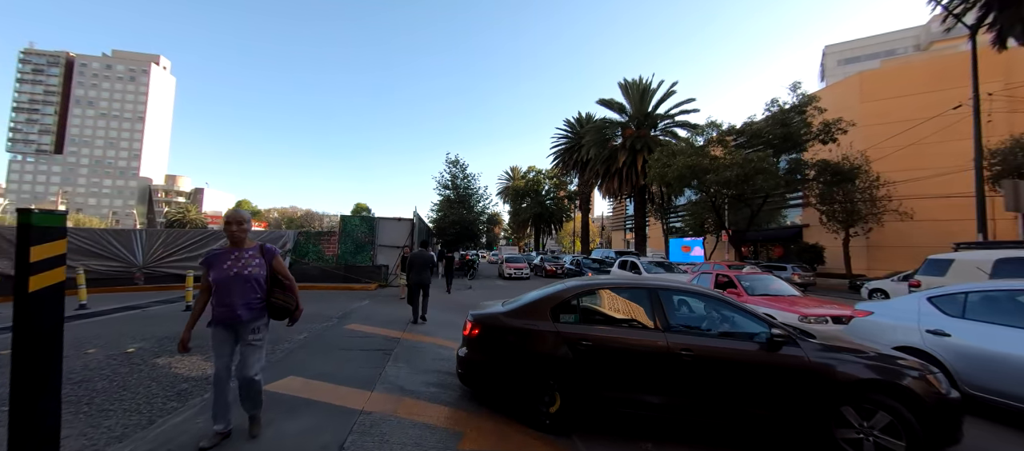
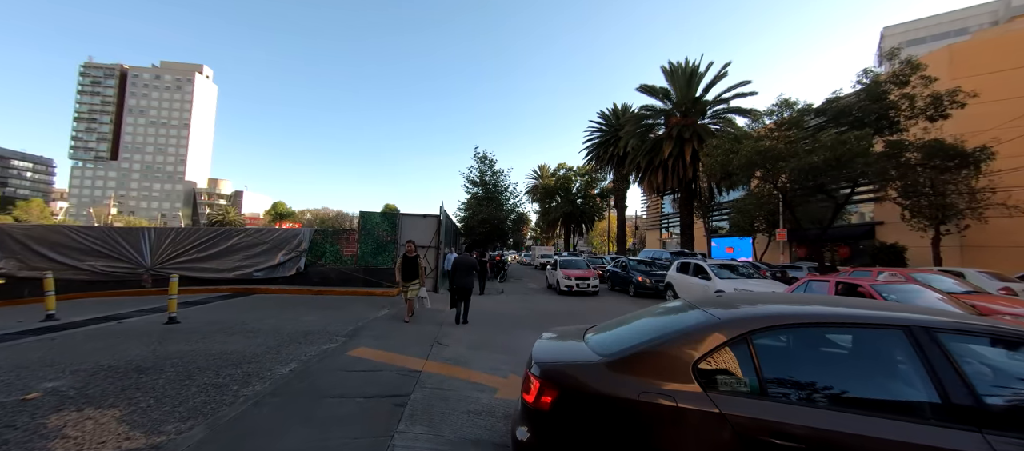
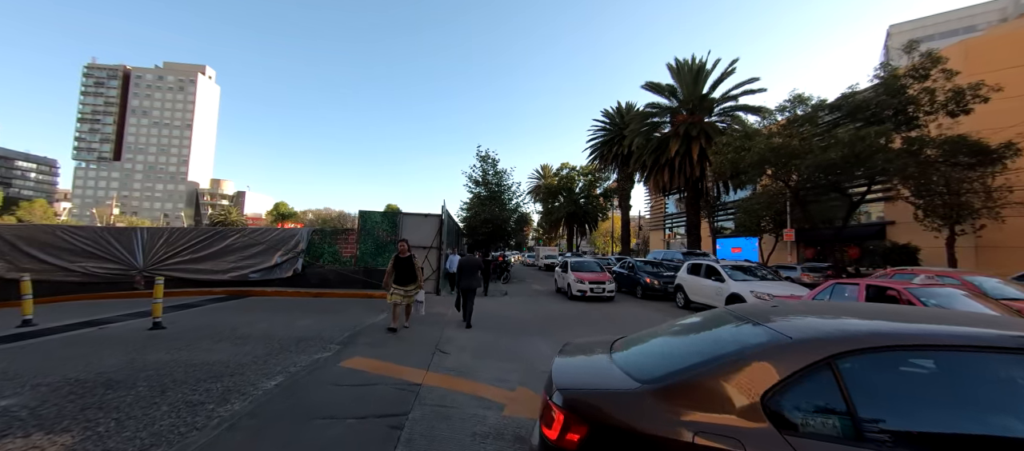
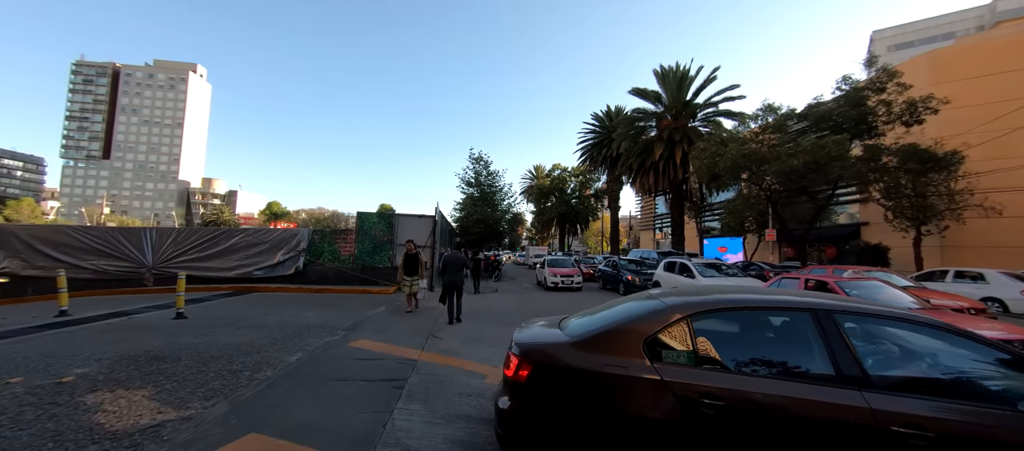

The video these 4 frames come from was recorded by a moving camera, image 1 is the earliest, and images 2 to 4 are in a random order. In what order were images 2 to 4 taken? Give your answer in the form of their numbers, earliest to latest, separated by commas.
4, 2, 3
